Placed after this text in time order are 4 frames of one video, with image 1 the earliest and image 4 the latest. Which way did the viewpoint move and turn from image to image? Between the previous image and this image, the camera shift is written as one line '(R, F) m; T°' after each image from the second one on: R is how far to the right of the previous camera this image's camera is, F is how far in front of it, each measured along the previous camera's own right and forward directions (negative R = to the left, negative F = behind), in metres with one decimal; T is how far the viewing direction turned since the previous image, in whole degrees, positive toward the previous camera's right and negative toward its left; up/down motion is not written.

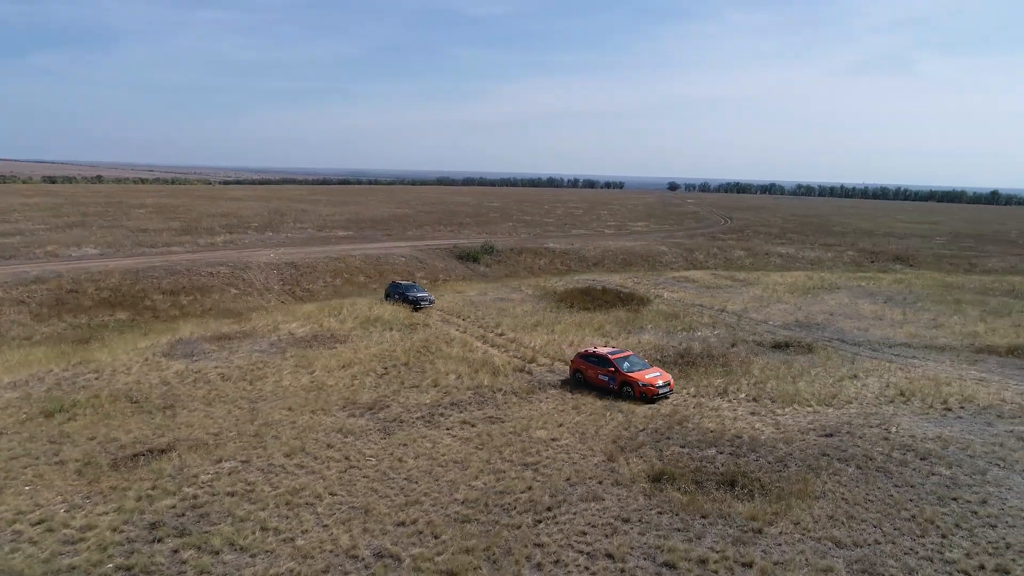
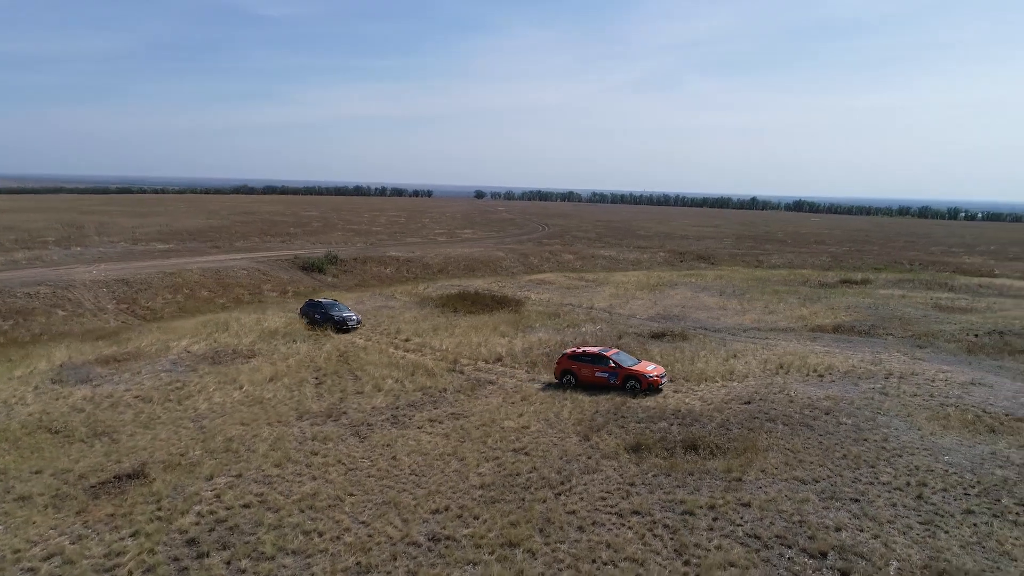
(-4.3, -1.0) m; +15°
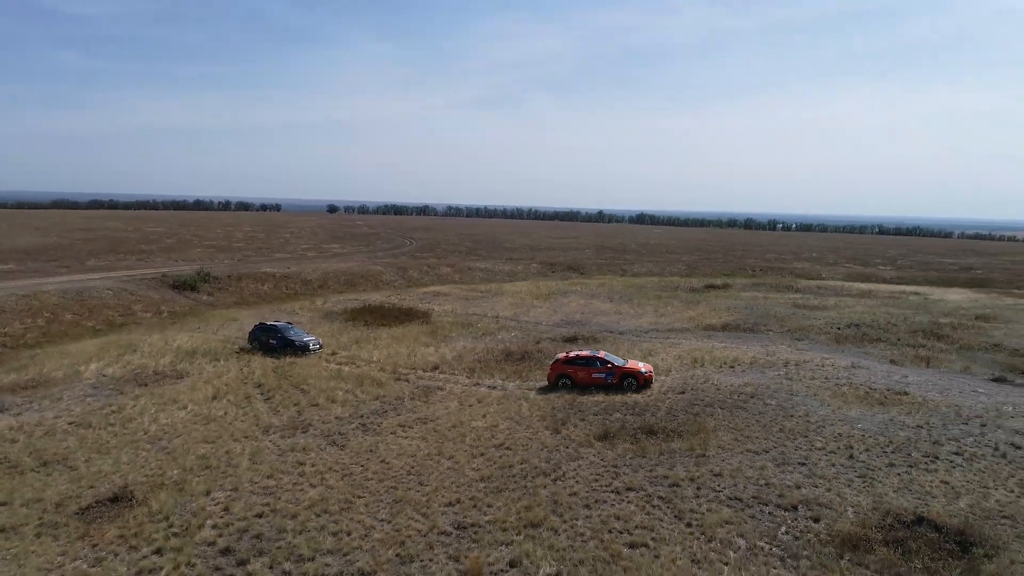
(-3.3, -1.1) m; +12°
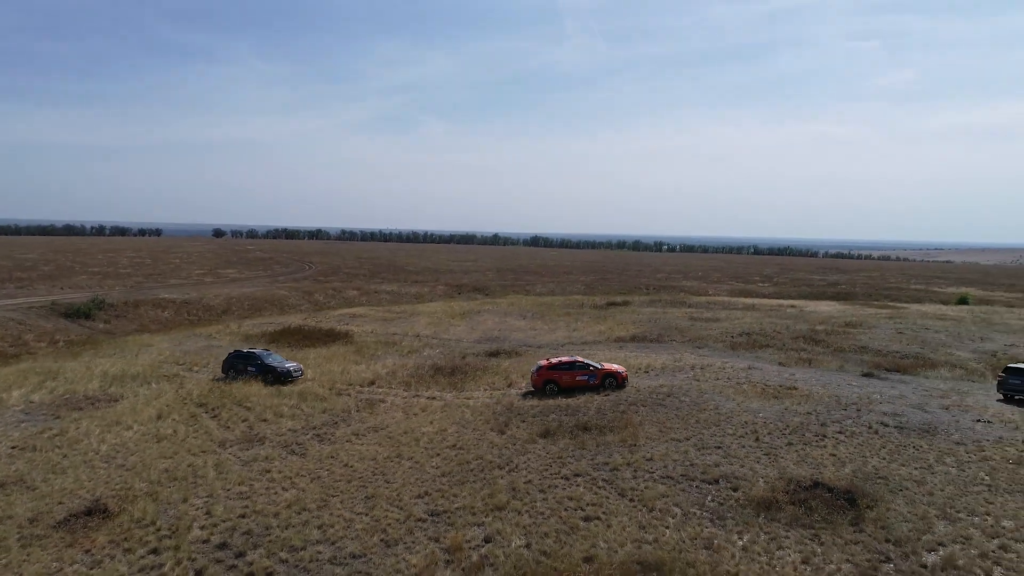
(-1.6, -1.9) m; +8°
